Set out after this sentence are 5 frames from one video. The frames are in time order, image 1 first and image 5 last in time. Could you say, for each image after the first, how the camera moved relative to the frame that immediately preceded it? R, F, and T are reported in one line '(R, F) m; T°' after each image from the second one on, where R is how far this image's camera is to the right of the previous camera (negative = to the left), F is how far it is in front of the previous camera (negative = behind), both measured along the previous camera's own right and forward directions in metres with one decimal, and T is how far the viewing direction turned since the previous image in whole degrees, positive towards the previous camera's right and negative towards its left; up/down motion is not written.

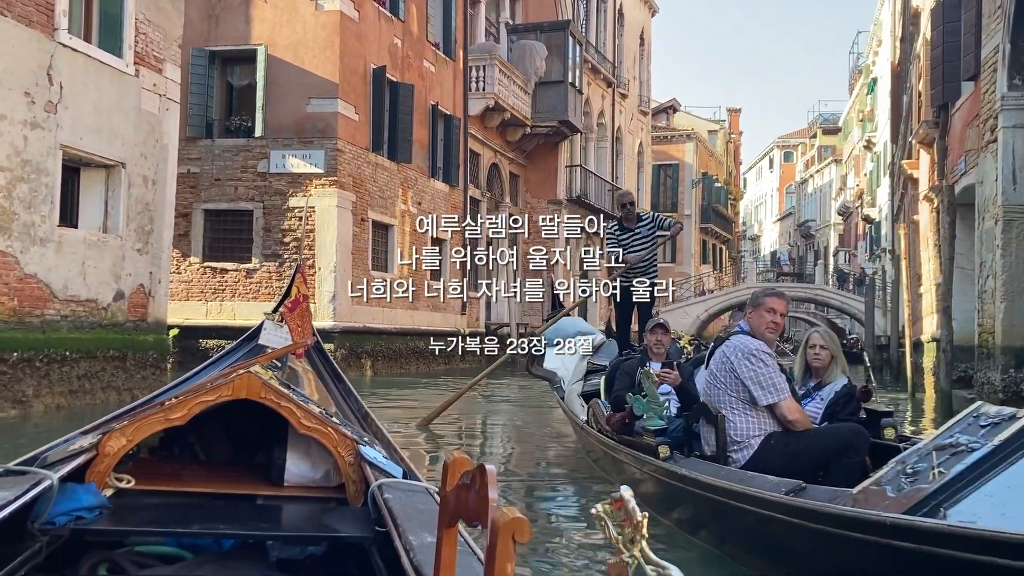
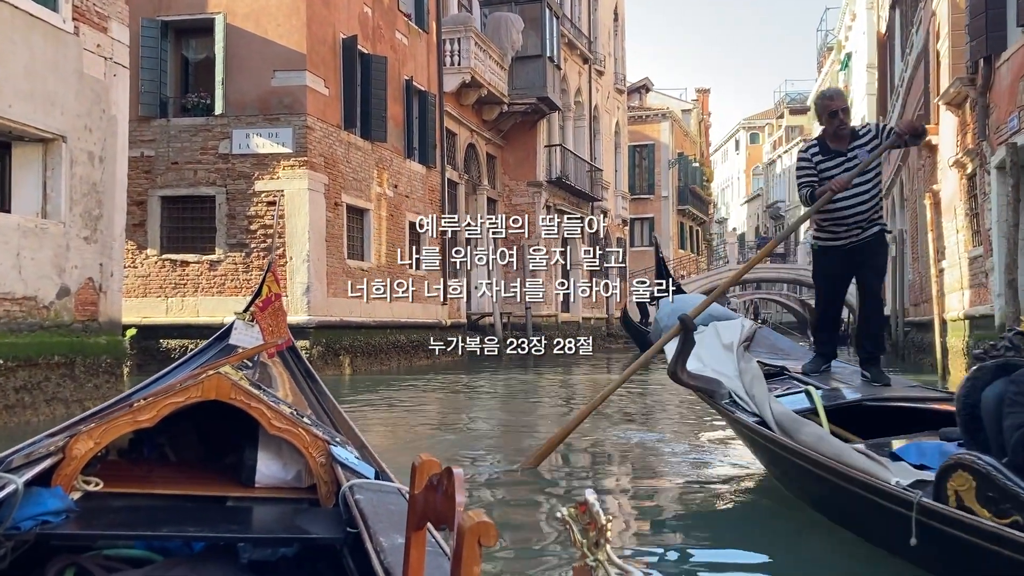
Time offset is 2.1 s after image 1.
(-0.4, +1.2) m; +2°
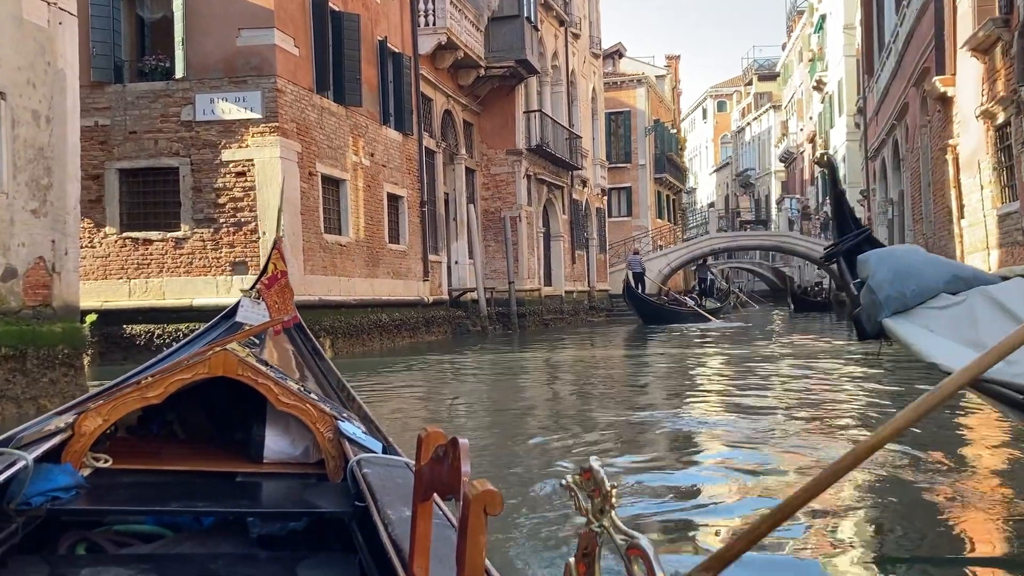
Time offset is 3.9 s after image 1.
(-0.4, +0.9) m; +2°
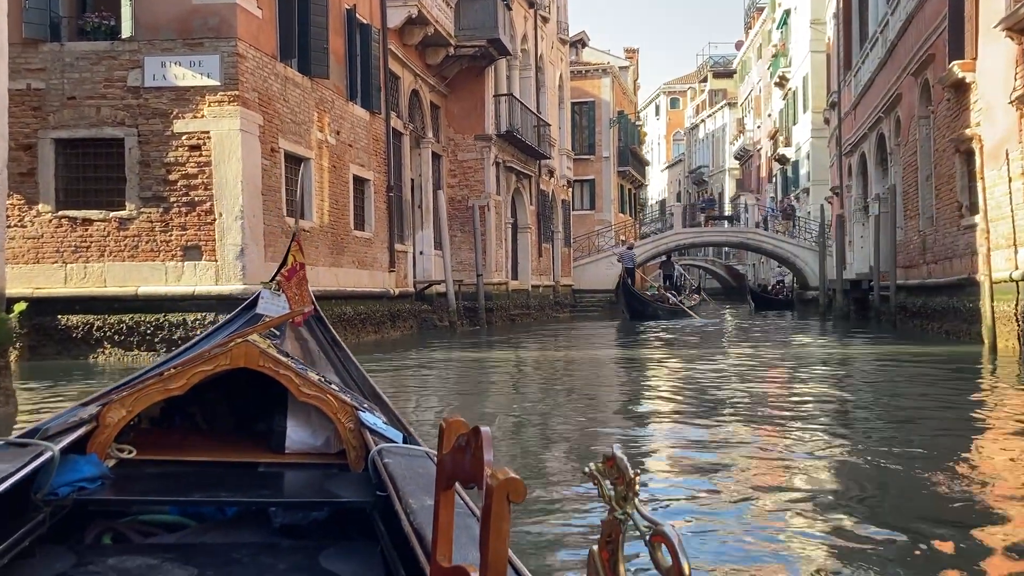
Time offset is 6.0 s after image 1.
(-0.5, +1.2) m; +3°
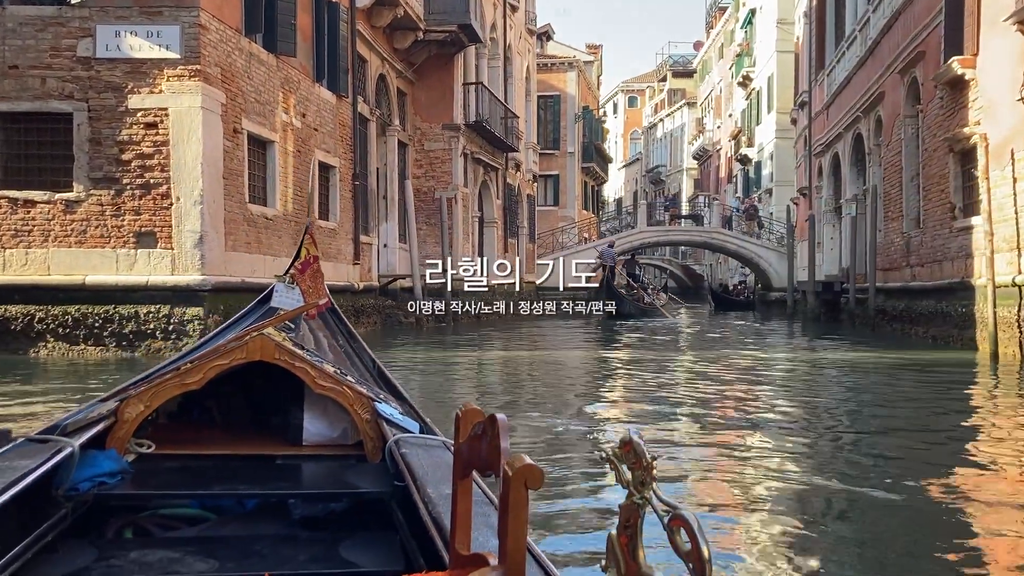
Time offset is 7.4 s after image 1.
(-0.3, +0.7) m; +3°
